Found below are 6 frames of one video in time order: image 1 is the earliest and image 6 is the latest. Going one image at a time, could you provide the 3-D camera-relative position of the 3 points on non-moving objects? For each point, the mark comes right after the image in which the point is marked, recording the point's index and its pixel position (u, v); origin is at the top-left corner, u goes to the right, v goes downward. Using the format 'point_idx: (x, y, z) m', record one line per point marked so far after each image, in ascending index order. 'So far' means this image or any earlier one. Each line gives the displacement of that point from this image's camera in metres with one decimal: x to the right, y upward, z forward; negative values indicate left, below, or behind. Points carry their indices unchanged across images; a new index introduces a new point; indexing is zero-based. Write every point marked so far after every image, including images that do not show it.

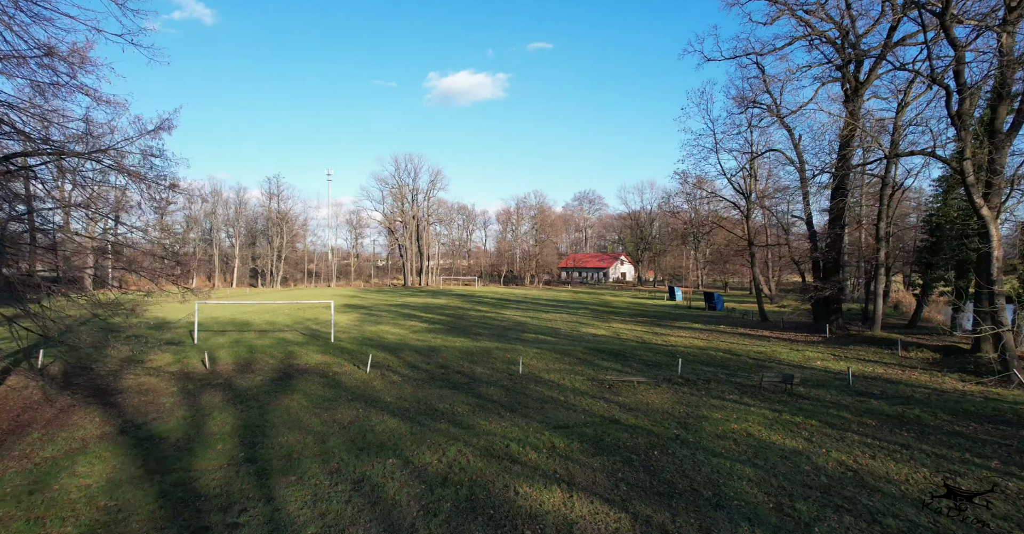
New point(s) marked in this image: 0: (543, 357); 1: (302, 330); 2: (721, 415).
0: (+0.8, -2.5, +14.1) m
1: (-8.1, -2.5, +19.7) m
2: (+3.5, -2.5, +8.5) m
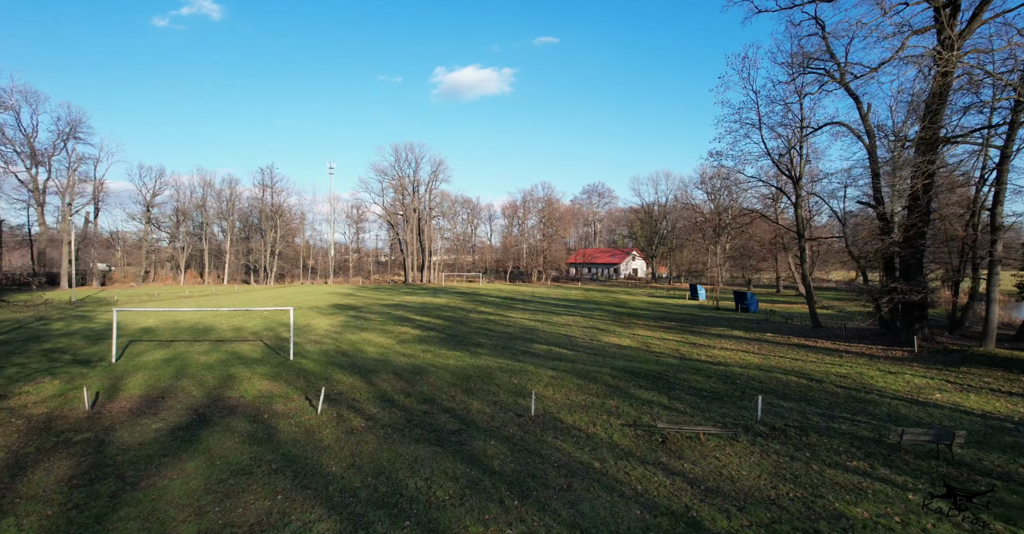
0: (+1.0, -2.5, +10.8) m
1: (-7.9, -2.4, +16.5) m
2: (+3.6, -2.5, +5.1) m
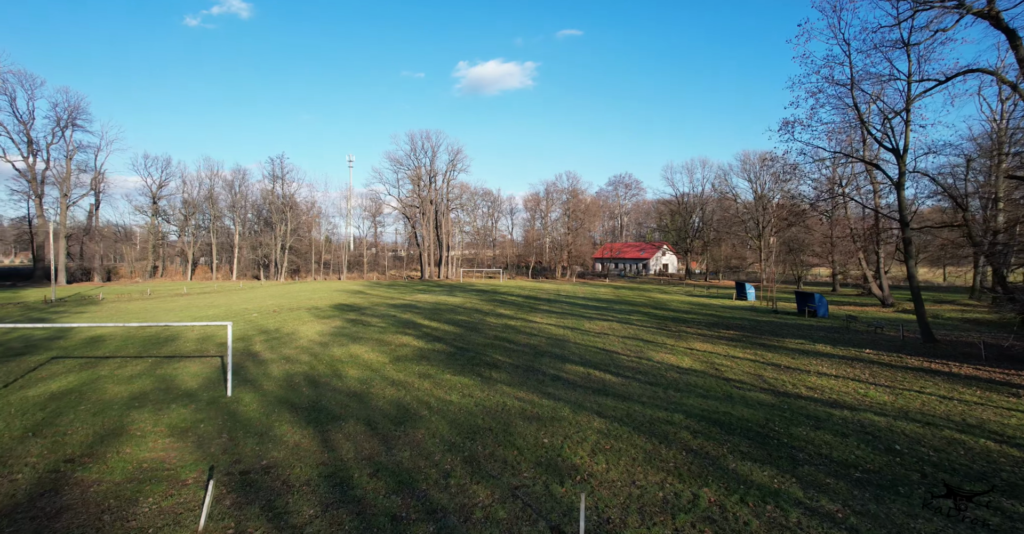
0: (+1.4, -2.5, +6.9) m
1: (-7.2, -2.4, +13.0) m
2: (+3.7, -2.5, +1.1) m
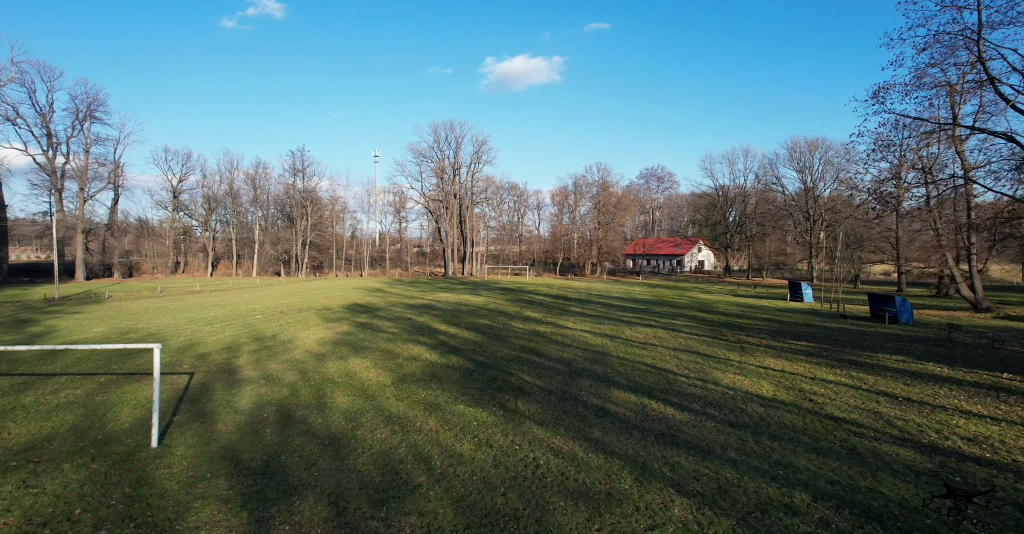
0: (+1.7, -2.5, +4.2) m
1: (-6.6, -2.3, +10.6) m
2: (+3.8, -2.6, -1.7) m
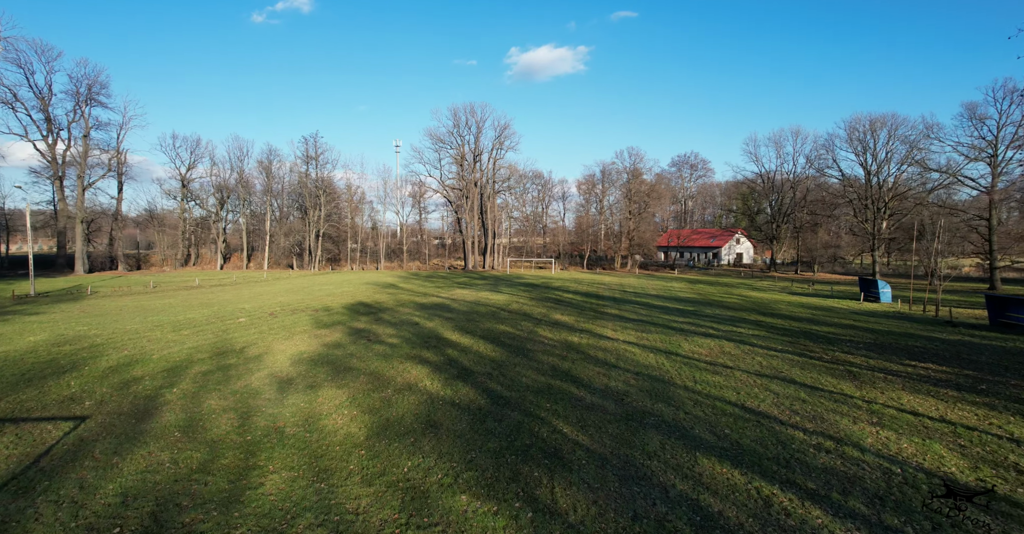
0: (+1.9, -2.6, +0.4) m
1: (-6.1, -2.3, +7.2) m
2: (+3.6, -2.8, -5.6) m
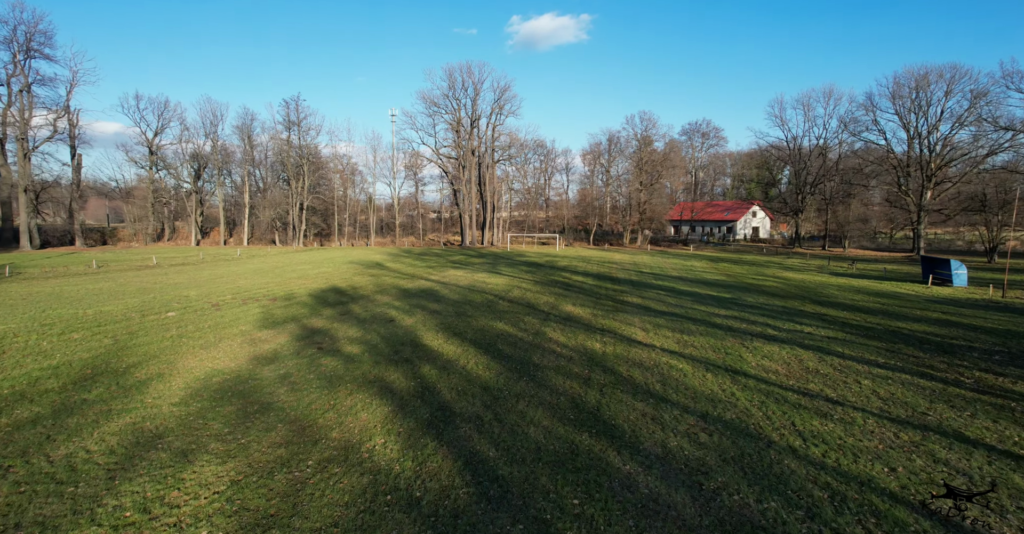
0: (+1.9, -3.0, -3.7) m
1: (-6.1, -2.4, +3.1) m
2: (+3.6, -3.5, -9.7) m
